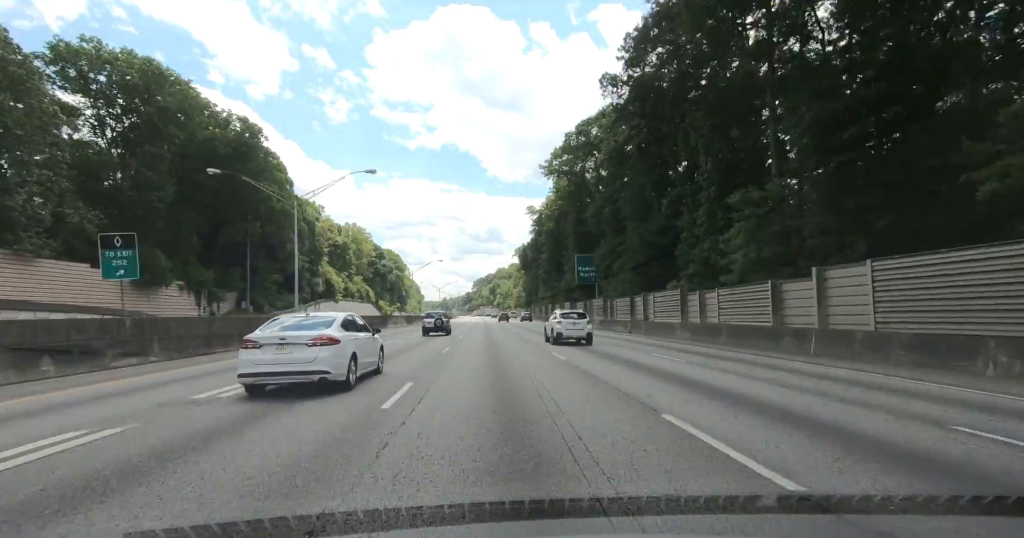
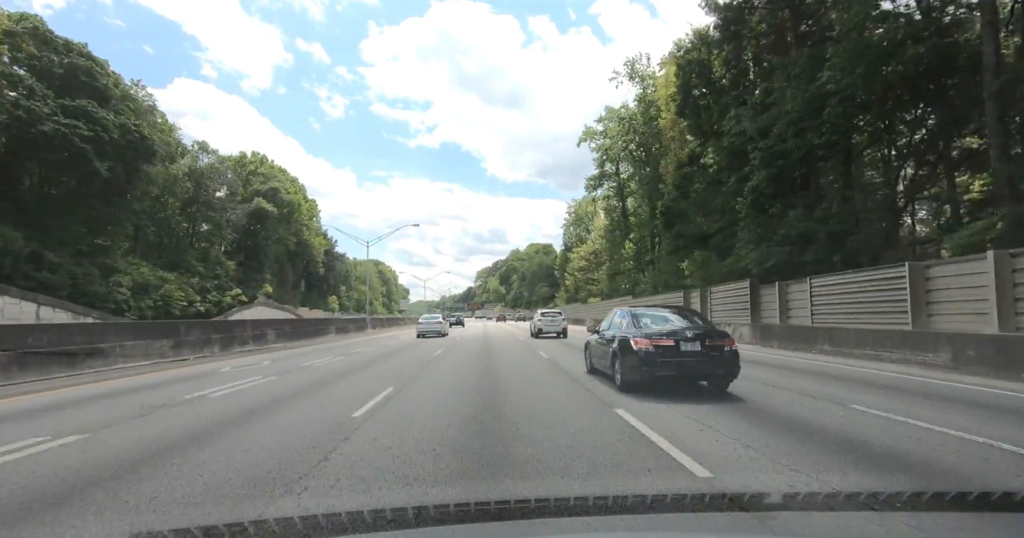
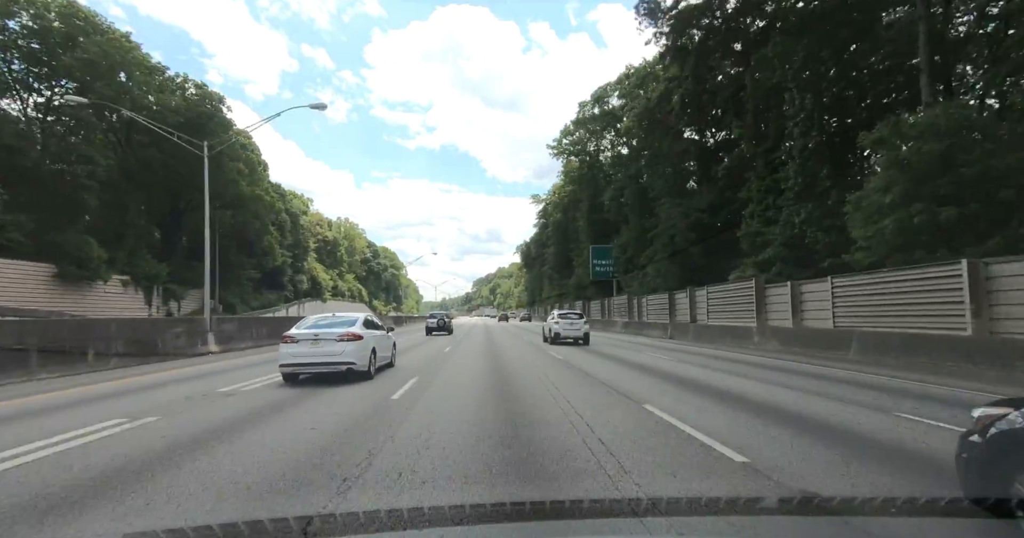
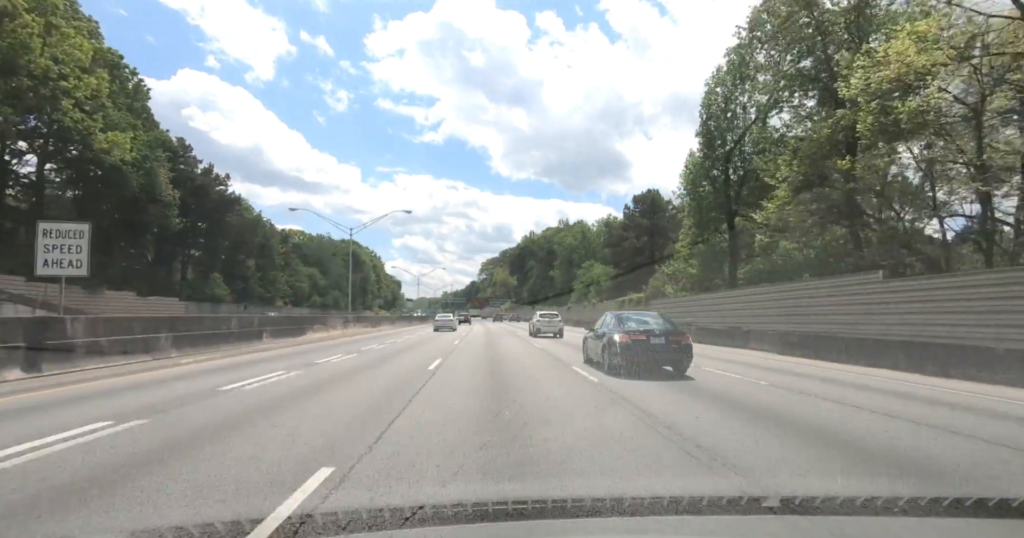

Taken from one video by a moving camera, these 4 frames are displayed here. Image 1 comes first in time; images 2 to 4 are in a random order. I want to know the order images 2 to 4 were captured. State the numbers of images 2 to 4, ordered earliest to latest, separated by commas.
3, 2, 4
